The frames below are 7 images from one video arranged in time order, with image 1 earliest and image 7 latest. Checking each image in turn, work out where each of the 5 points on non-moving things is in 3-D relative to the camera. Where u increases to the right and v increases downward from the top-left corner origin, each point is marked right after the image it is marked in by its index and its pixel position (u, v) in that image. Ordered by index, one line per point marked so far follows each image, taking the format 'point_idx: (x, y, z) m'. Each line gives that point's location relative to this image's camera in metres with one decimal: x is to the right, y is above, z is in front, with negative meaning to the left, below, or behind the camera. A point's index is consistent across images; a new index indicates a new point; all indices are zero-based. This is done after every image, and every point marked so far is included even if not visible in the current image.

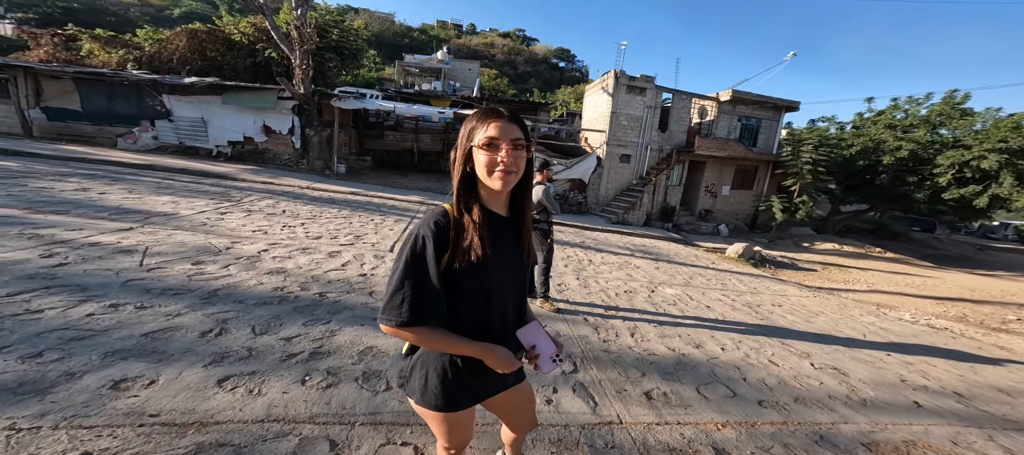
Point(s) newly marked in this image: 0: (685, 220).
0: (+8.2, +0.4, +15.2) m
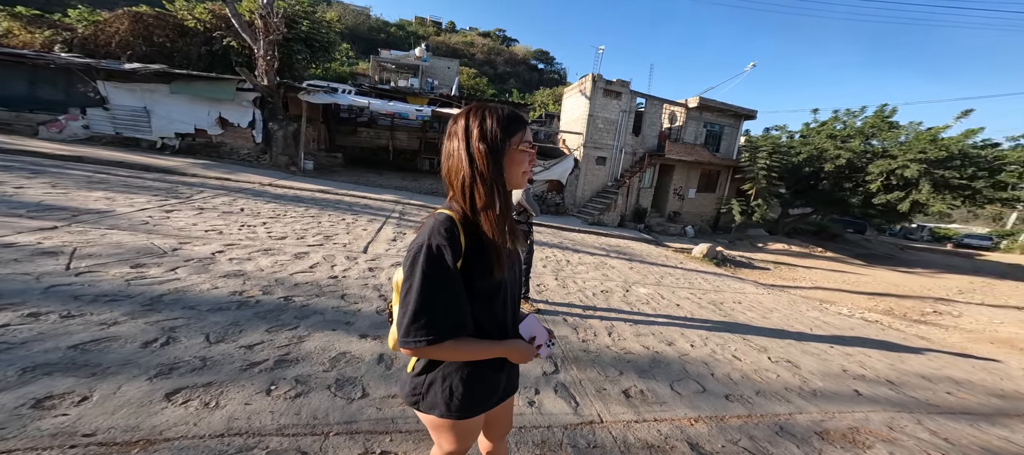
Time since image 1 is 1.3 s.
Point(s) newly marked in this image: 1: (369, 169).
0: (+6.9, +0.4, +15.8) m
1: (-6.2, +2.7, +15.2) m
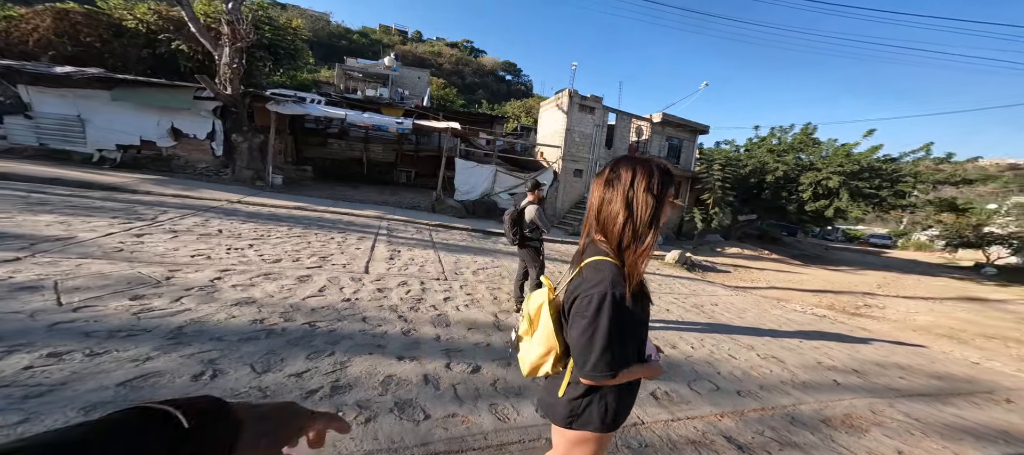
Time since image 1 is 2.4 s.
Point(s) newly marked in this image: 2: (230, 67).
0: (+5.7, 0.0, +16.7) m
1: (-7.3, +2.0, +14.6) m
2: (-7.8, +4.4, +9.5) m
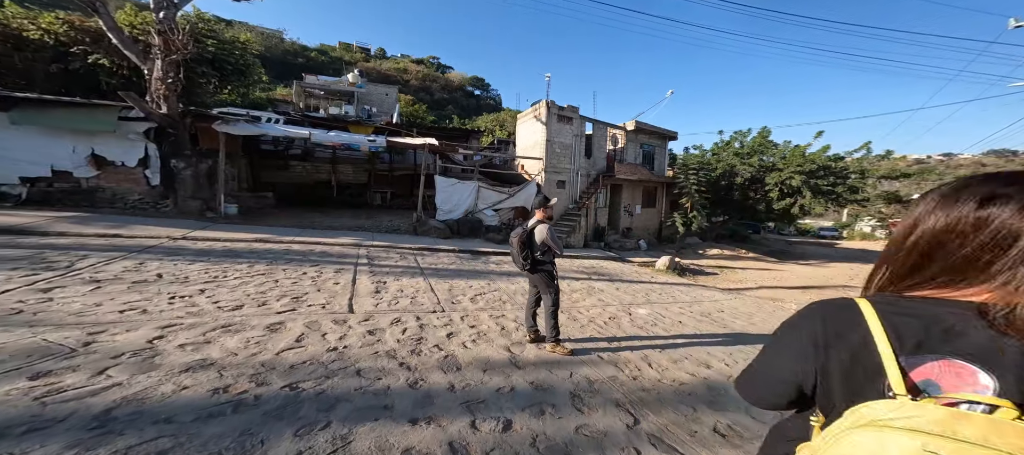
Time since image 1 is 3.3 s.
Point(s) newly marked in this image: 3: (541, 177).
0: (+4.8, -0.5, +16.6) m
1: (-8.1, +0.8, +13.4) m
2: (-8.3, +3.5, +8.4) m
3: (+1.2, +2.1, +14.5) m
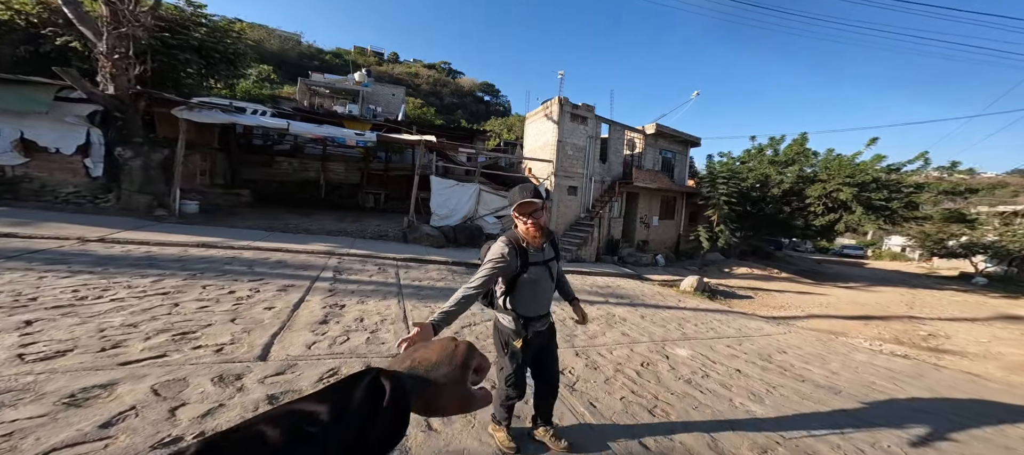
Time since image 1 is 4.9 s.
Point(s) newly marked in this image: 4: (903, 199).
0: (+5.1, -1.0, +14.9) m
1: (-7.8, +0.7, +12.1) m
2: (-8.1, +3.5, +7.2) m
3: (+1.5, +1.7, +13.0) m
4: (+15.5, +1.2, +13.7) m
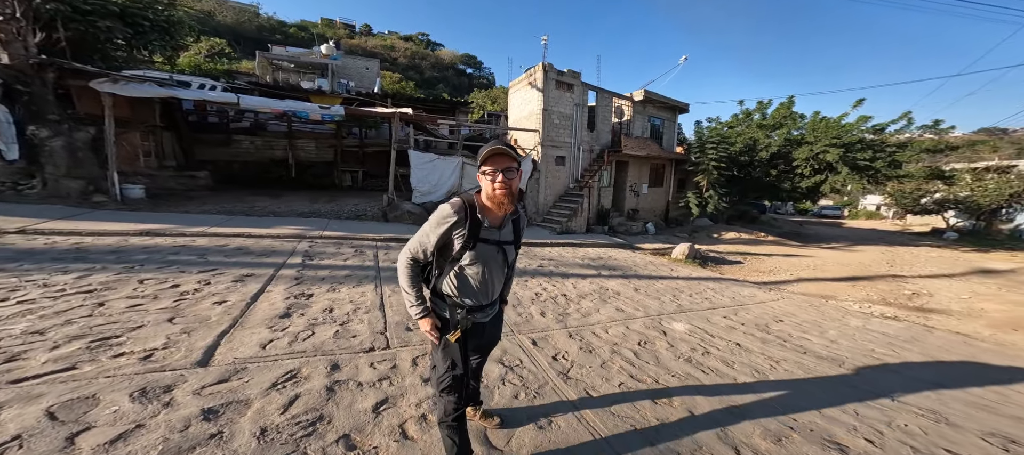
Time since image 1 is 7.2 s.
0: (+4.5, +0.2, +14.7) m
1: (-8.3, +1.3, +11.3) m
2: (-8.5, +3.7, +6.2) m
3: (+0.9, +2.7, +12.4) m
4: (+14.9, +2.7, +13.7) m
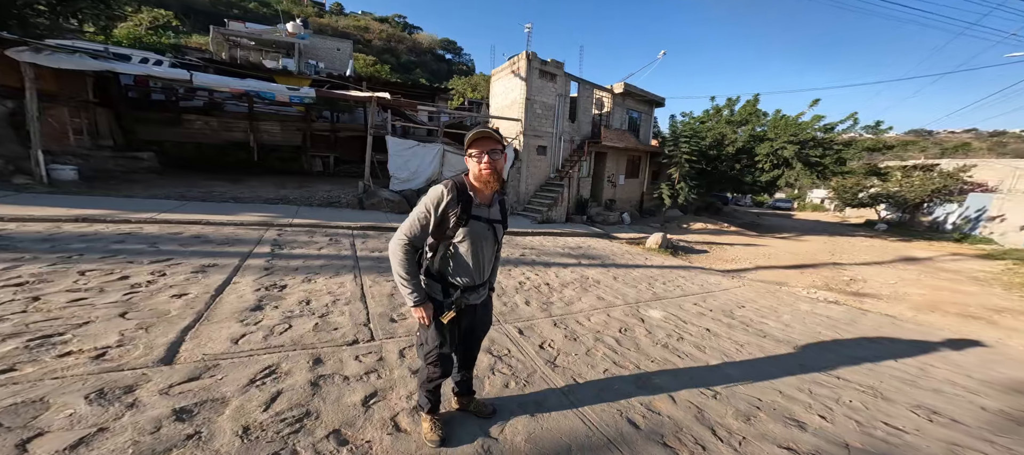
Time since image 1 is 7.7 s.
0: (+3.4, +0.7, +14.9) m
1: (-9.1, +1.6, +10.4) m
2: (-8.8, +3.9, +5.2) m
3: (0.0, +3.1, +12.3) m
4: (+13.8, +3.1, +14.8) m
